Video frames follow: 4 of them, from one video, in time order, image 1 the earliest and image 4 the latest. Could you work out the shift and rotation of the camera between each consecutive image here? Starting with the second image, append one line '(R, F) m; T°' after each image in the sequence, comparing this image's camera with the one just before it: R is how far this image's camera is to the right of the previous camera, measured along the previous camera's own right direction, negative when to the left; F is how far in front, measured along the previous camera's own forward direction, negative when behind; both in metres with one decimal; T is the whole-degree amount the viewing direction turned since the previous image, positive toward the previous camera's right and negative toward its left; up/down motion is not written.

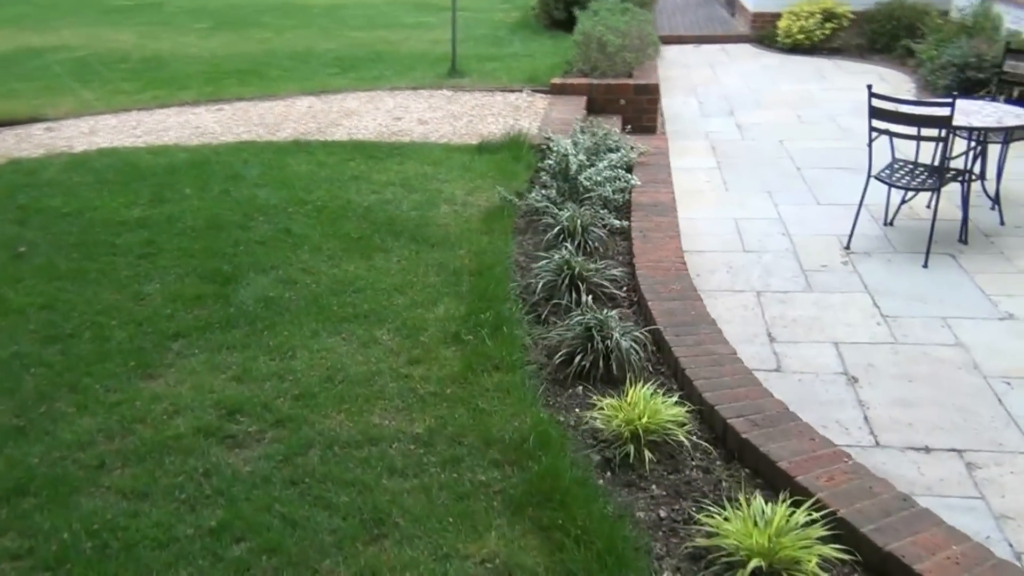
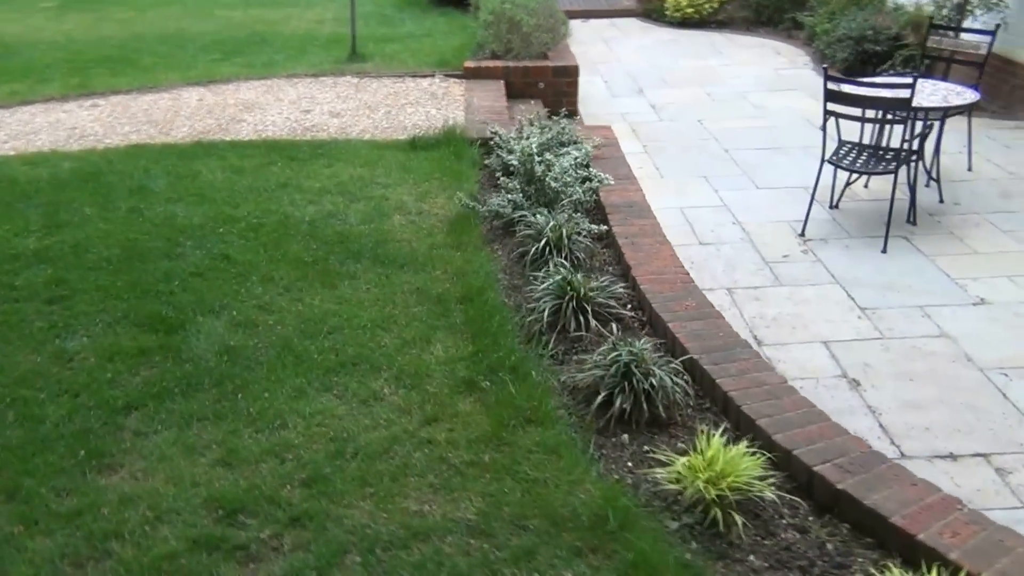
(-0.5, +0.4) m; +9°
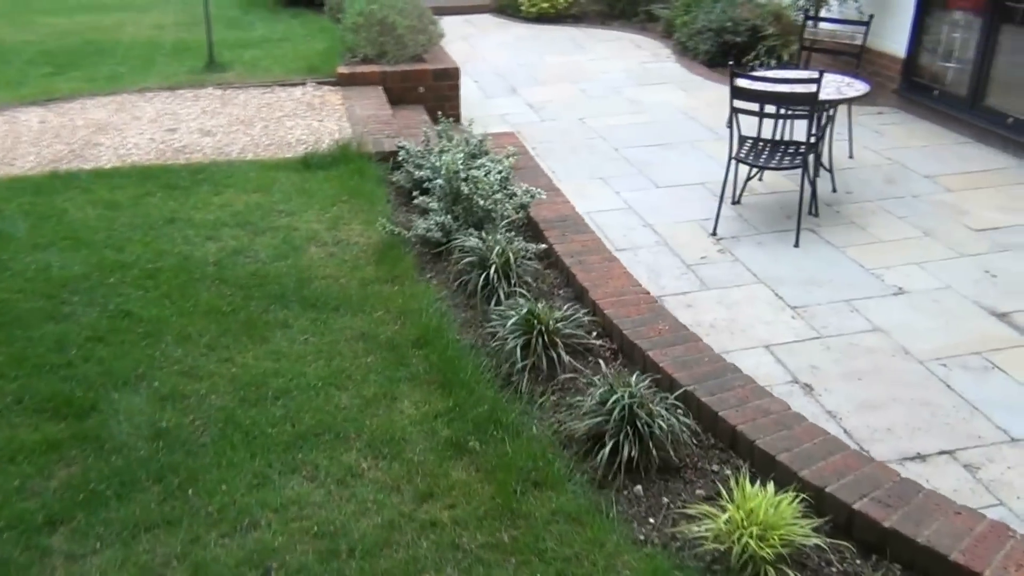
(-0.4, +0.3) m; +10°
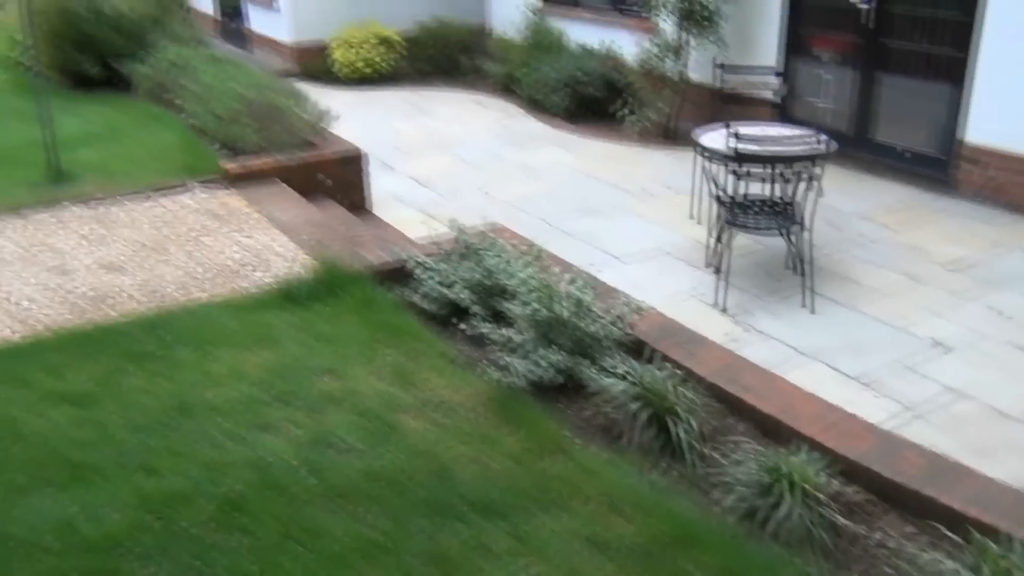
(-1.2, +0.8) m; +16°
